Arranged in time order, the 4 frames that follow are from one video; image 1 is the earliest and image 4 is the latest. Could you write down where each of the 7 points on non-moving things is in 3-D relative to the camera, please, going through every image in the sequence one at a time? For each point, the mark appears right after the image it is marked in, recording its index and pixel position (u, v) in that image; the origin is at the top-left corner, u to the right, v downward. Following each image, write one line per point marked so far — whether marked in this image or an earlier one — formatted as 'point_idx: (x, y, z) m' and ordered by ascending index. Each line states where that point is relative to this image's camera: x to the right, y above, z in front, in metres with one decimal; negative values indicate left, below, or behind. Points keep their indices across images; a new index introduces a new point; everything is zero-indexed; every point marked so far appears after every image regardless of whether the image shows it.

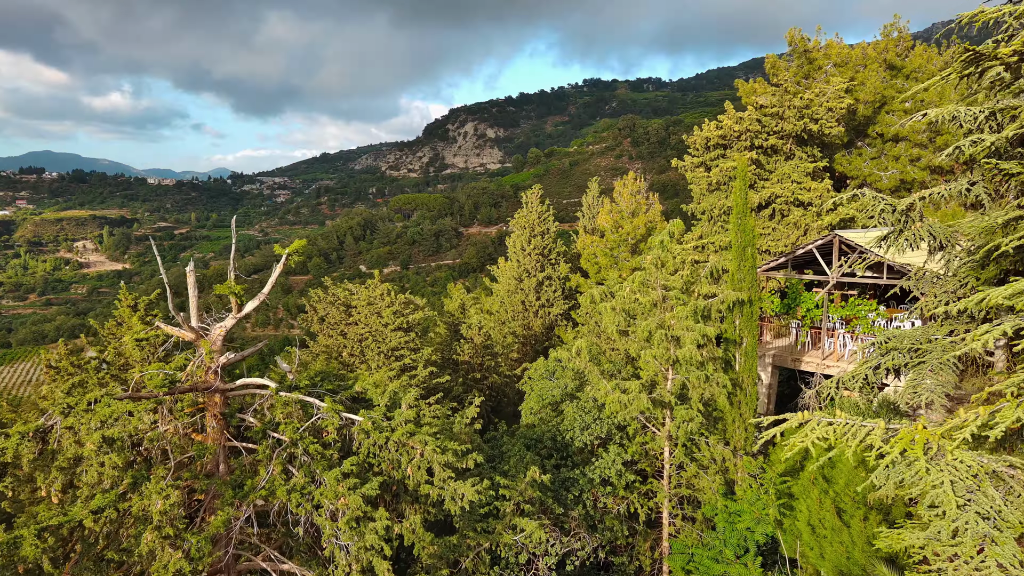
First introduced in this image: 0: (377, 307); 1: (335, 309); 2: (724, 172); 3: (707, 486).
0: (-2.8, -0.4, +14.3) m
1: (-4.1, -0.5, +15.9) m
2: (+4.1, +2.2, +13.2) m
3: (+2.3, -2.4, +8.2) m
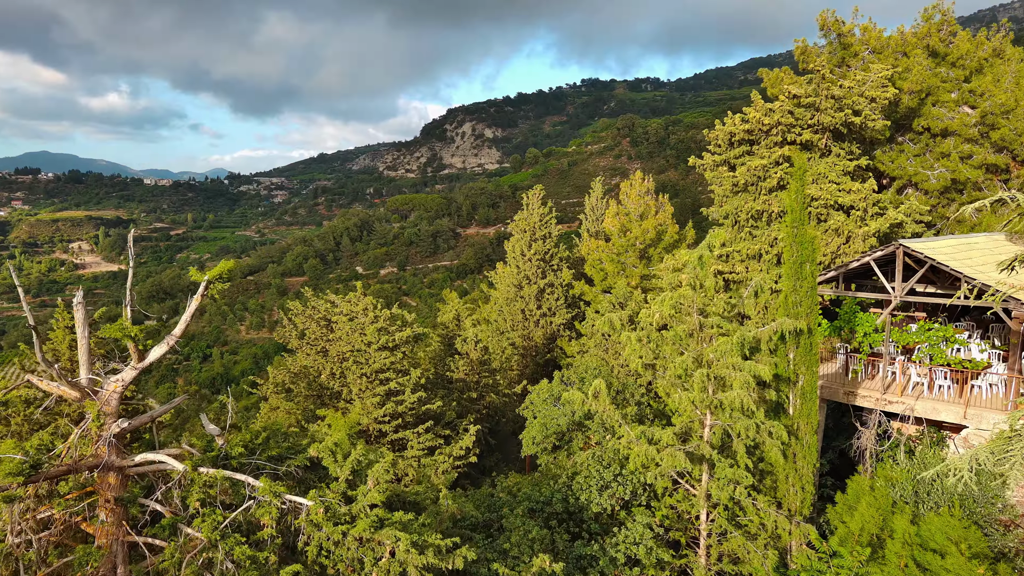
0: (-2.8, -0.6, +12.7) m
1: (-4.1, -0.7, +14.3) m
2: (+4.1, +2.0, +11.7) m
3: (+2.3, -2.6, +6.6) m
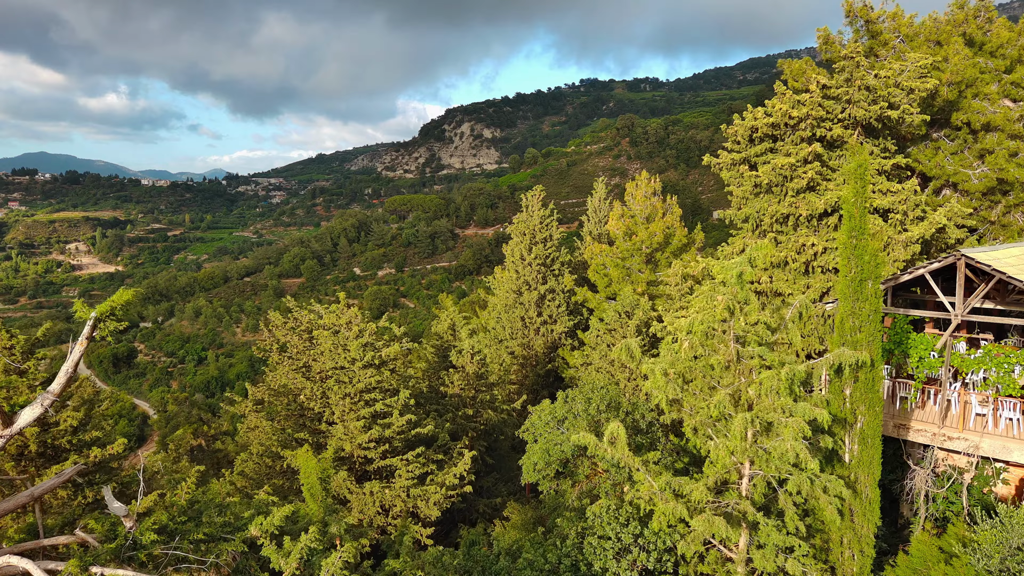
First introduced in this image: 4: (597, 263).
0: (-2.8, -0.8, +11.6) m
1: (-4.1, -0.9, +13.1) m
2: (+4.1, +1.8, +10.5) m
3: (+2.3, -2.8, +5.4) m
4: (+2.5, +0.7, +19.7) m
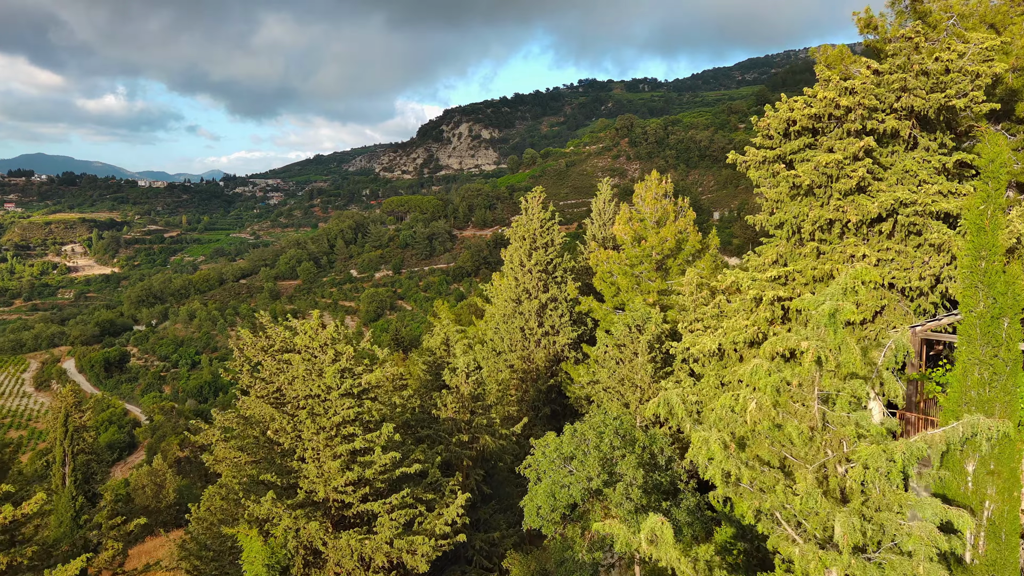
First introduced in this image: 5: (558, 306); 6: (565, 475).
0: (-2.8, -1.1, +10.1) m
1: (-4.1, -1.2, +11.6) m
2: (+4.1, +1.6, +9.0) m
3: (+2.3, -3.0, +3.9) m
4: (+2.4, +0.5, +18.2) m
5: (+1.3, -0.5, +19.3) m
6: (+0.7, -2.6, +9.6) m
